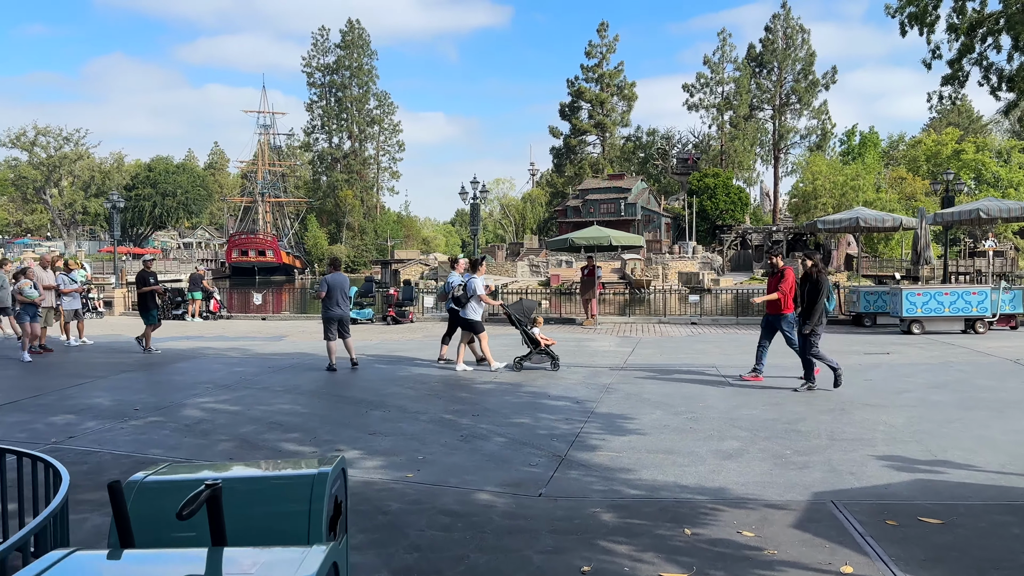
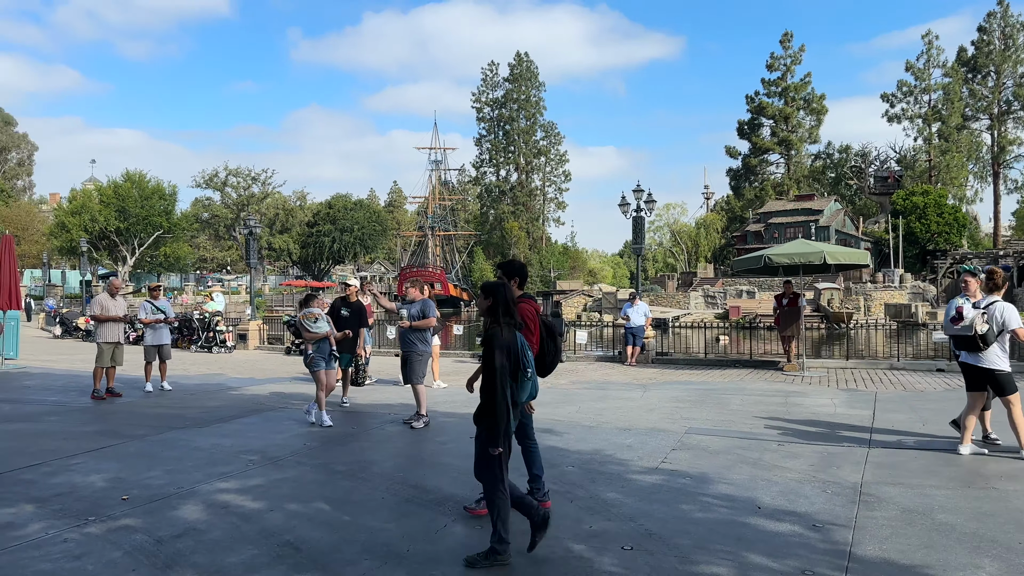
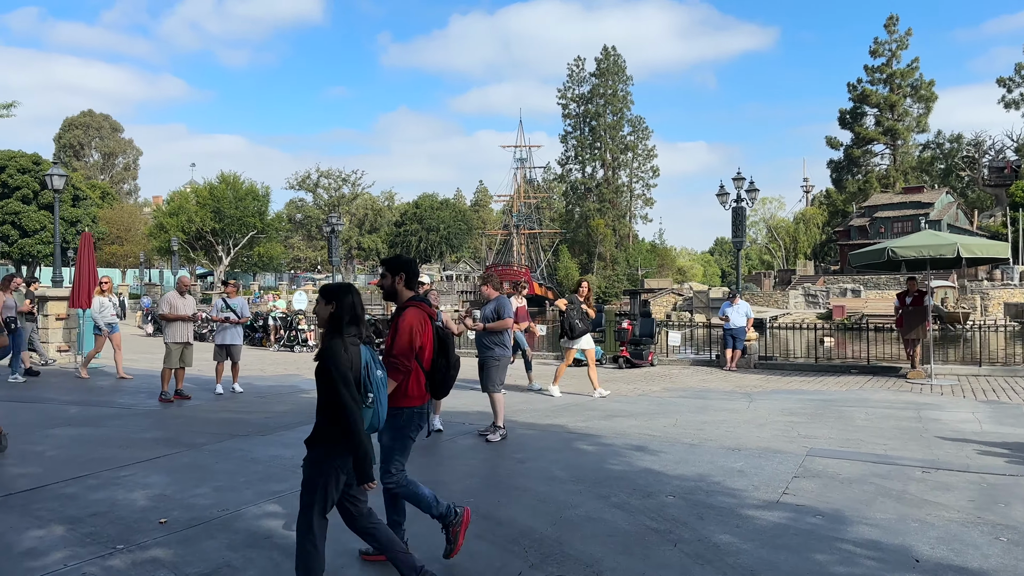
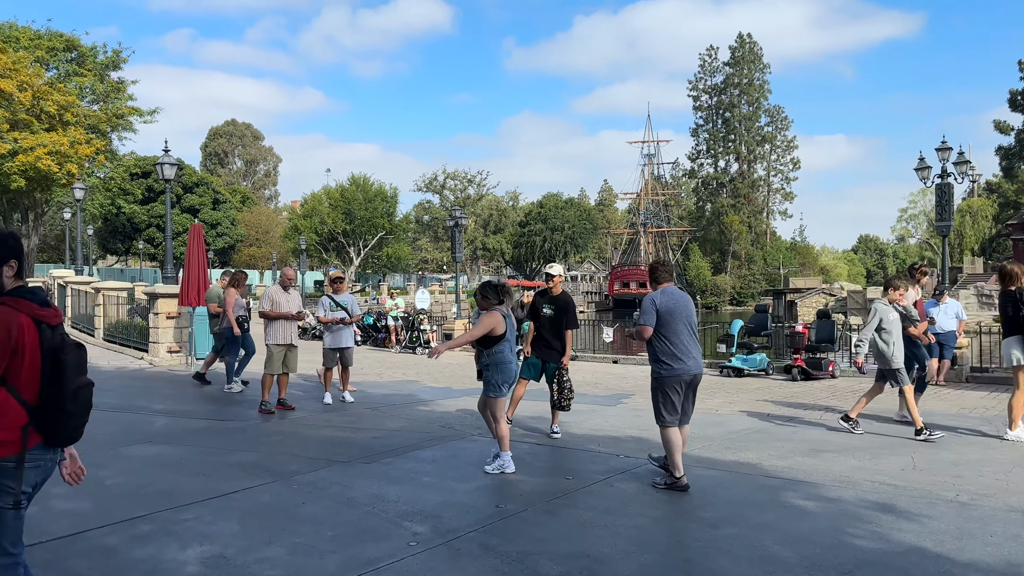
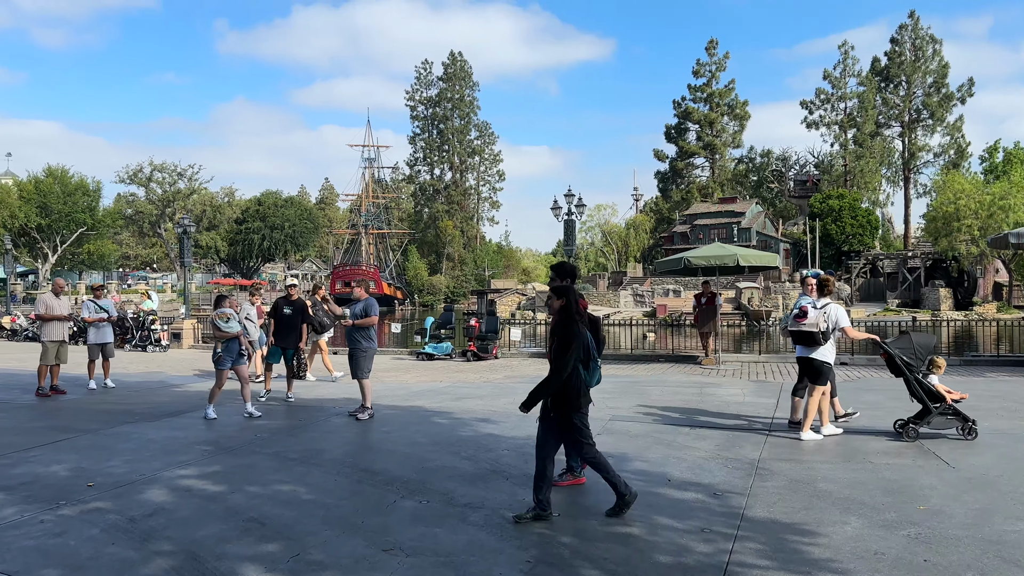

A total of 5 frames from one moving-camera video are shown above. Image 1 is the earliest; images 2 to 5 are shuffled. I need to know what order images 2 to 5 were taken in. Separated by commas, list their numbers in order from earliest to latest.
5, 2, 3, 4
